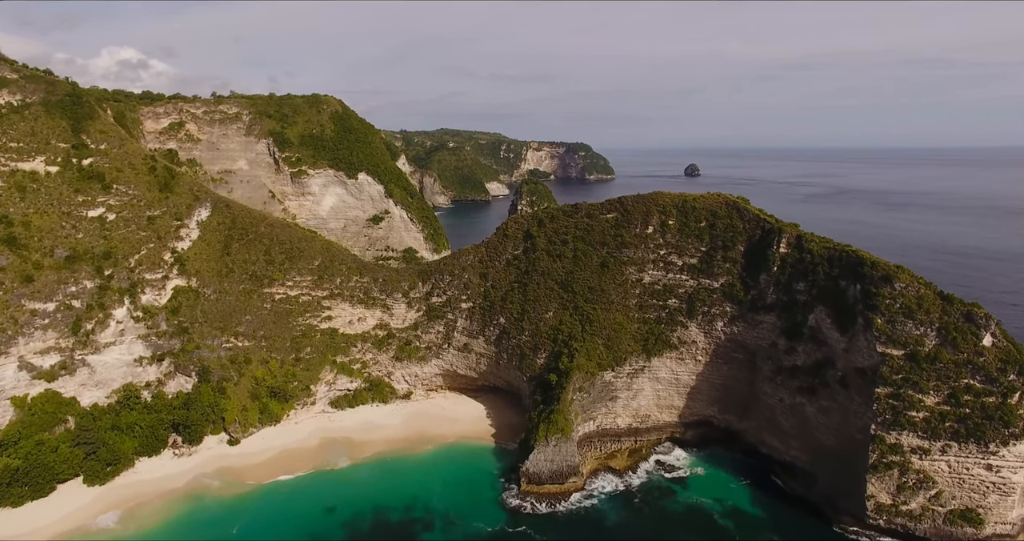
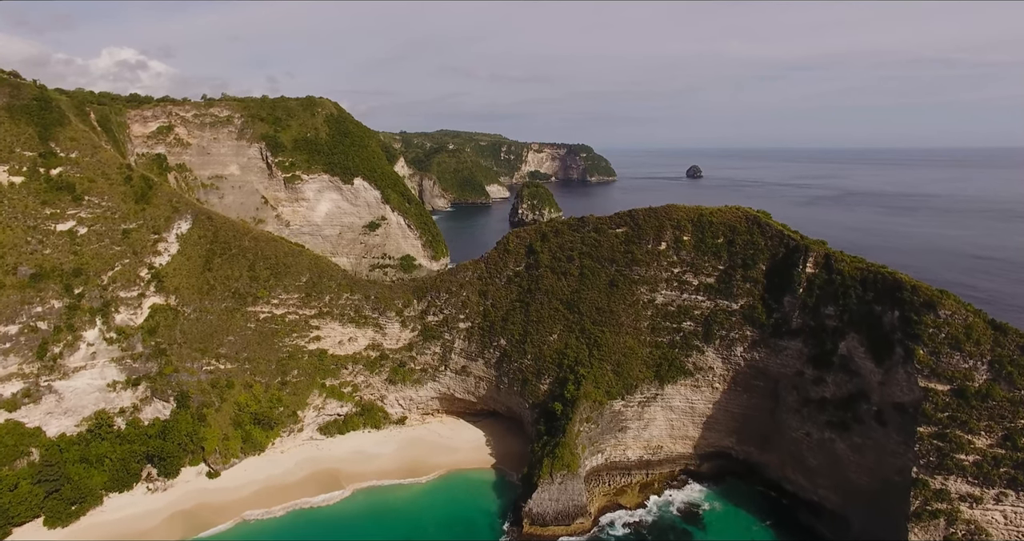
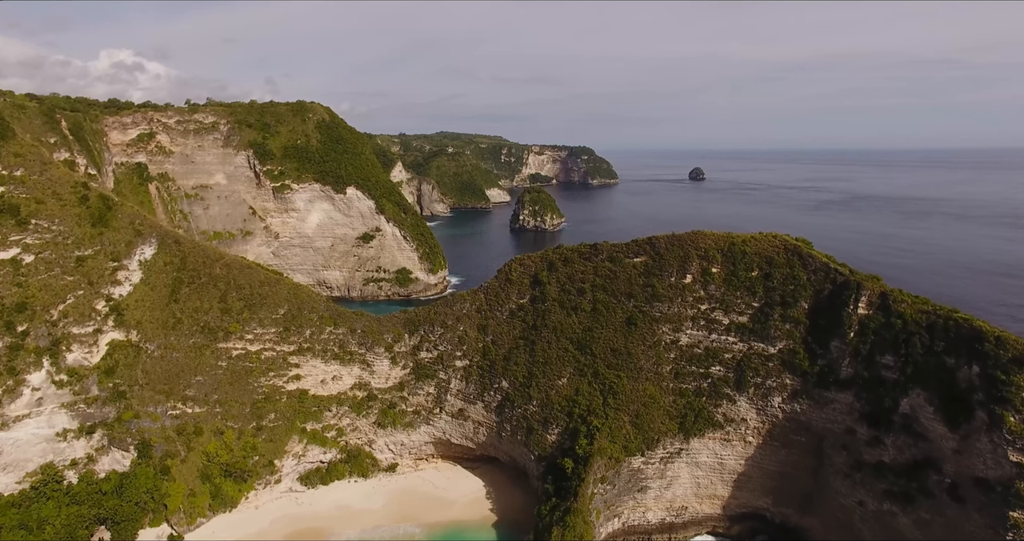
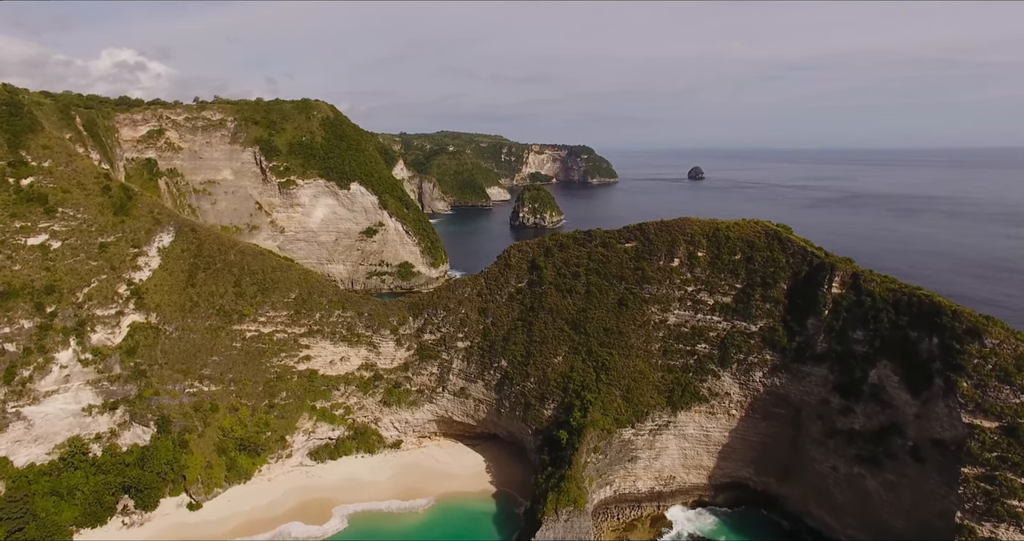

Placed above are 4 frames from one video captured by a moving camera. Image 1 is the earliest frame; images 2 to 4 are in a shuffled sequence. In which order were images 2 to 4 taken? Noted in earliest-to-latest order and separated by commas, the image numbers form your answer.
2, 4, 3
